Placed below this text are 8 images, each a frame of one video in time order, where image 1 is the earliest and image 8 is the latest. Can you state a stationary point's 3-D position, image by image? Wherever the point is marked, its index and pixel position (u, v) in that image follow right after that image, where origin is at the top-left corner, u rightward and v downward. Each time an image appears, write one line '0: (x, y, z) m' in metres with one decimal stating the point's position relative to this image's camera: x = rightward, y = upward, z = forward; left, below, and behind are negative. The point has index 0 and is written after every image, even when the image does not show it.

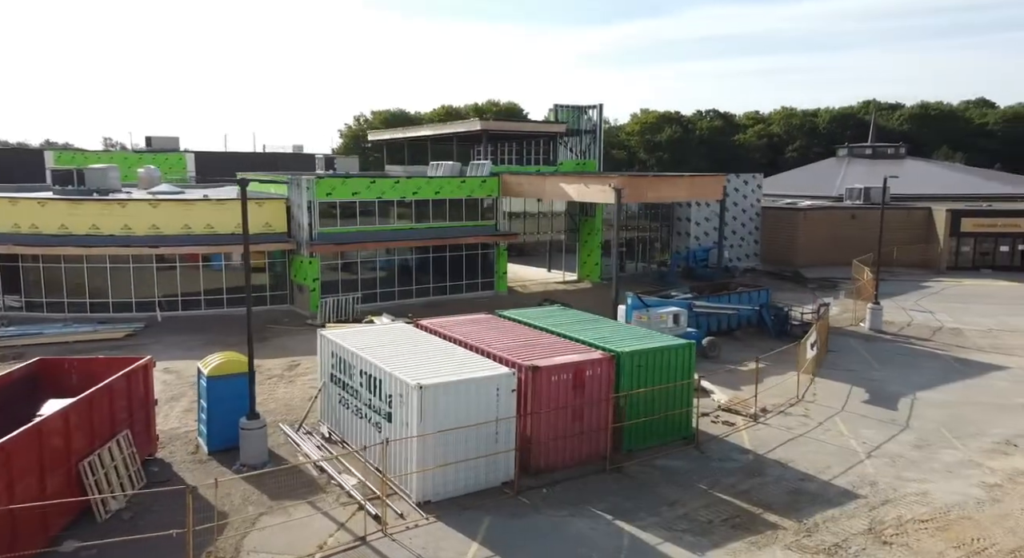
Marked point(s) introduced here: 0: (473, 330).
0: (-0.9, -1.3, +18.6) m
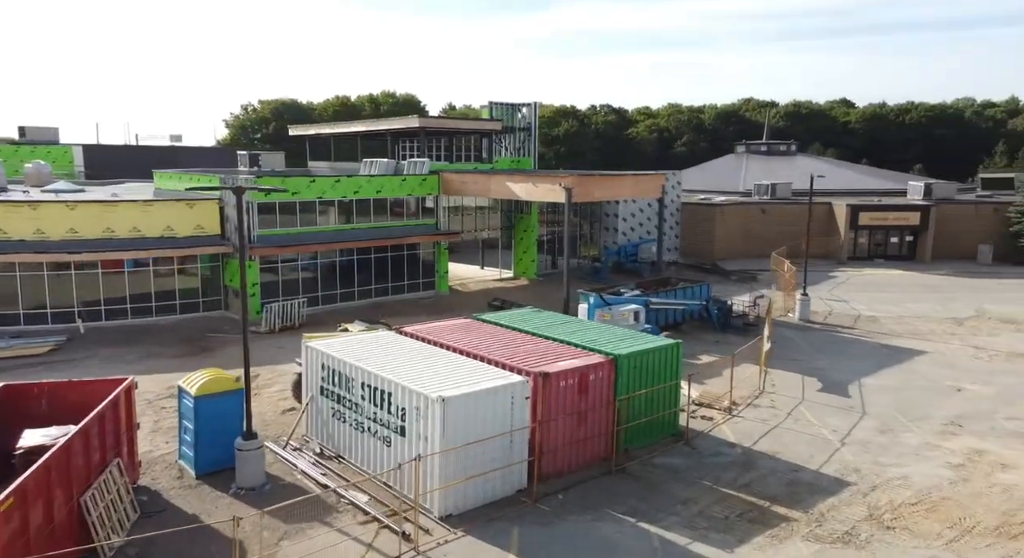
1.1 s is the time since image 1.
0: (-1.1, -1.4, +18.4) m
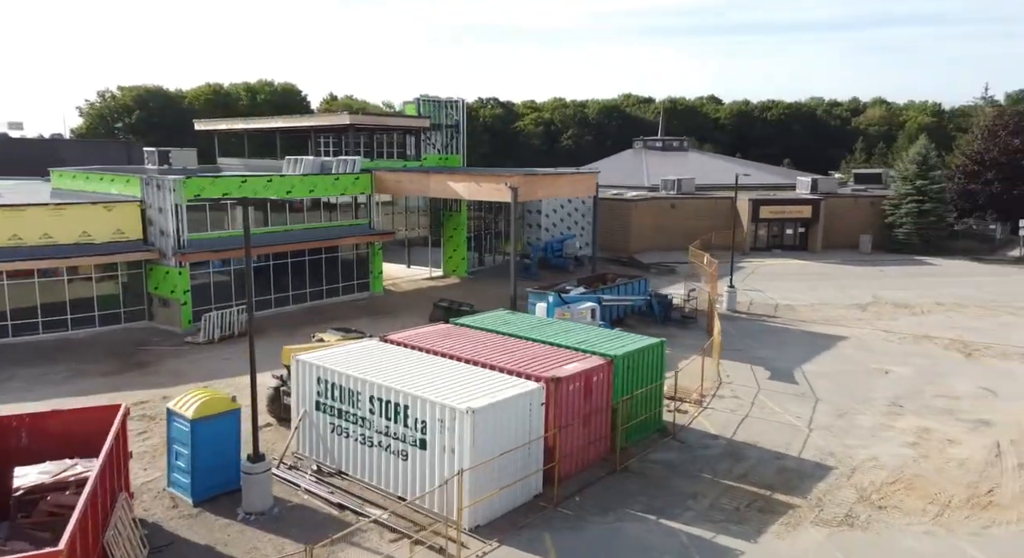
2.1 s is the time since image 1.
0: (-1.3, -1.5, +18.2) m
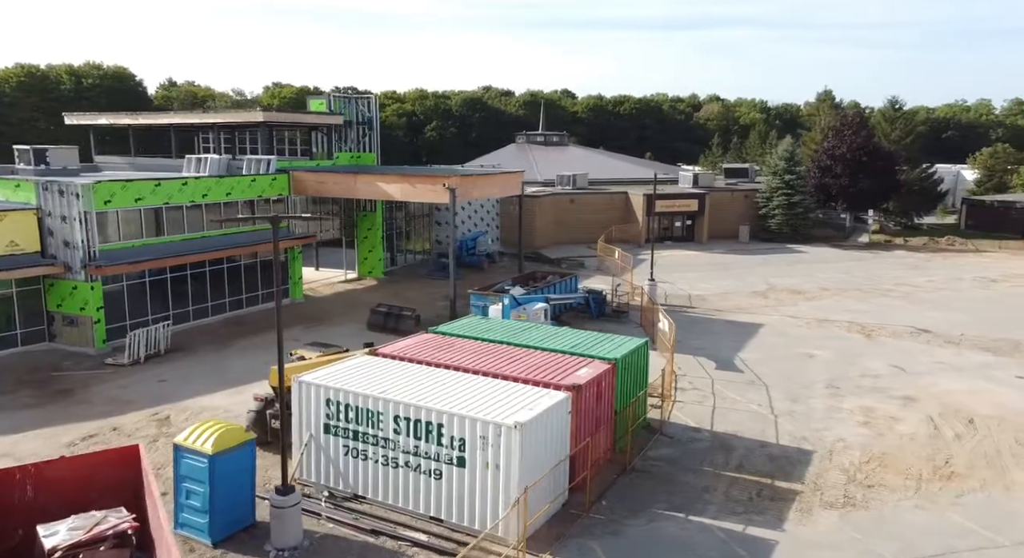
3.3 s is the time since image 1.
0: (-1.3, -1.7, +17.8) m
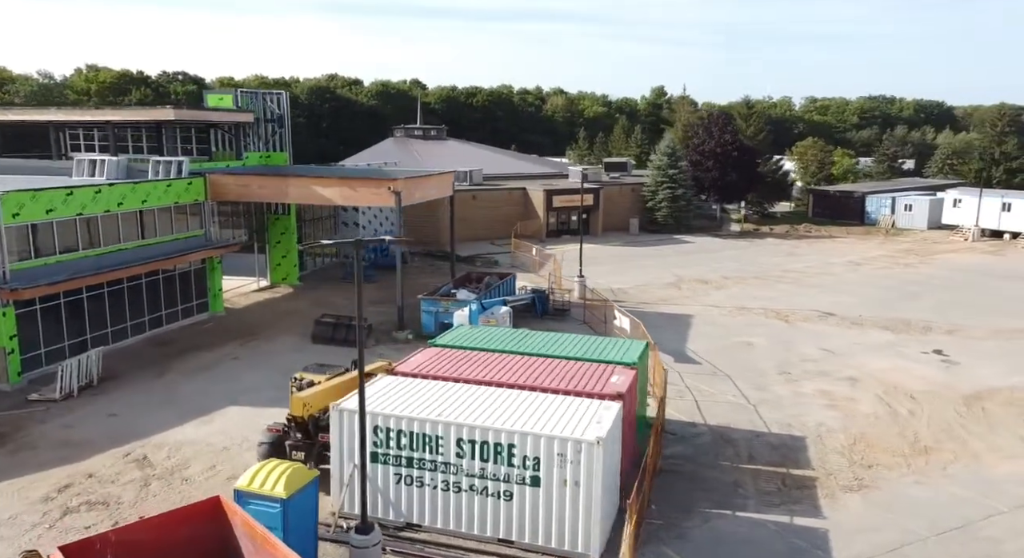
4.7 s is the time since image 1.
0: (-0.8, -2.0, +17.3) m
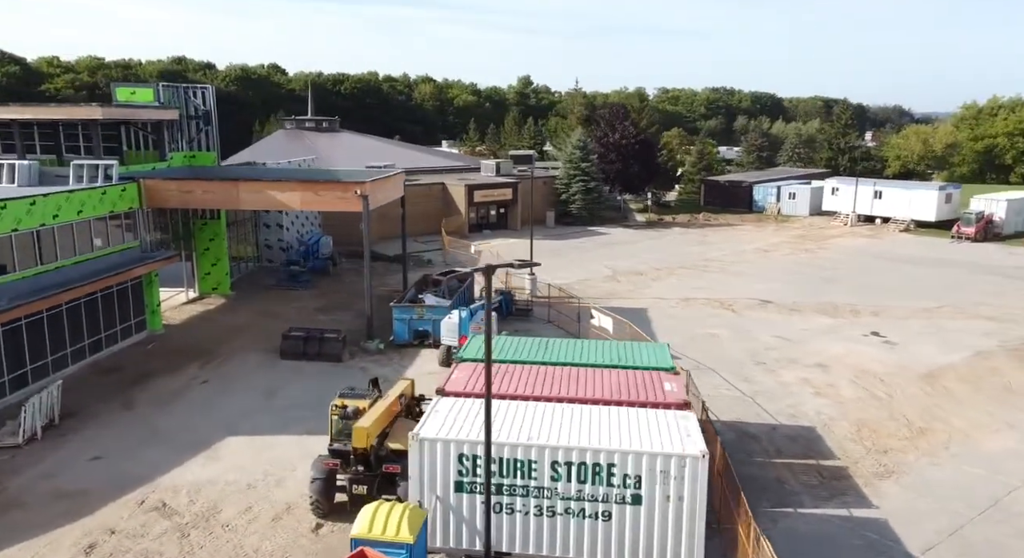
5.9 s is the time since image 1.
0: (+0.3, -2.2, +16.7) m
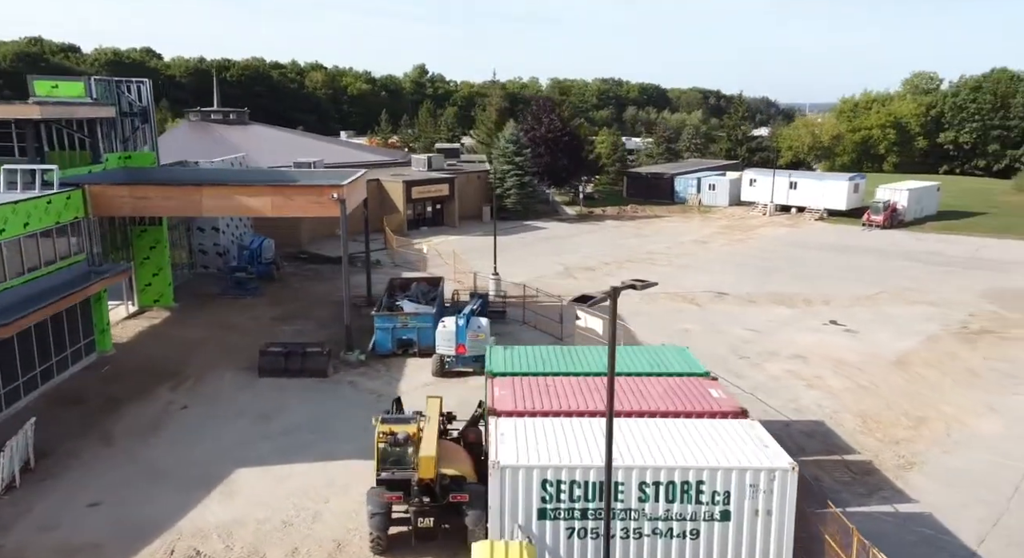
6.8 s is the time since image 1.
0: (+1.4, -2.4, +16.1) m
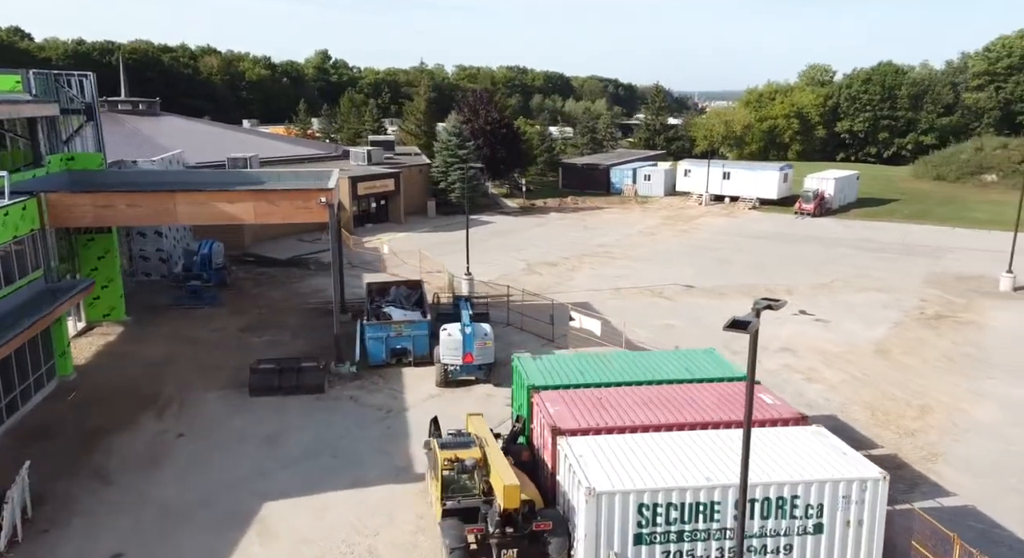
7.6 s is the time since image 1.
0: (+2.5, -2.6, +15.5) m
